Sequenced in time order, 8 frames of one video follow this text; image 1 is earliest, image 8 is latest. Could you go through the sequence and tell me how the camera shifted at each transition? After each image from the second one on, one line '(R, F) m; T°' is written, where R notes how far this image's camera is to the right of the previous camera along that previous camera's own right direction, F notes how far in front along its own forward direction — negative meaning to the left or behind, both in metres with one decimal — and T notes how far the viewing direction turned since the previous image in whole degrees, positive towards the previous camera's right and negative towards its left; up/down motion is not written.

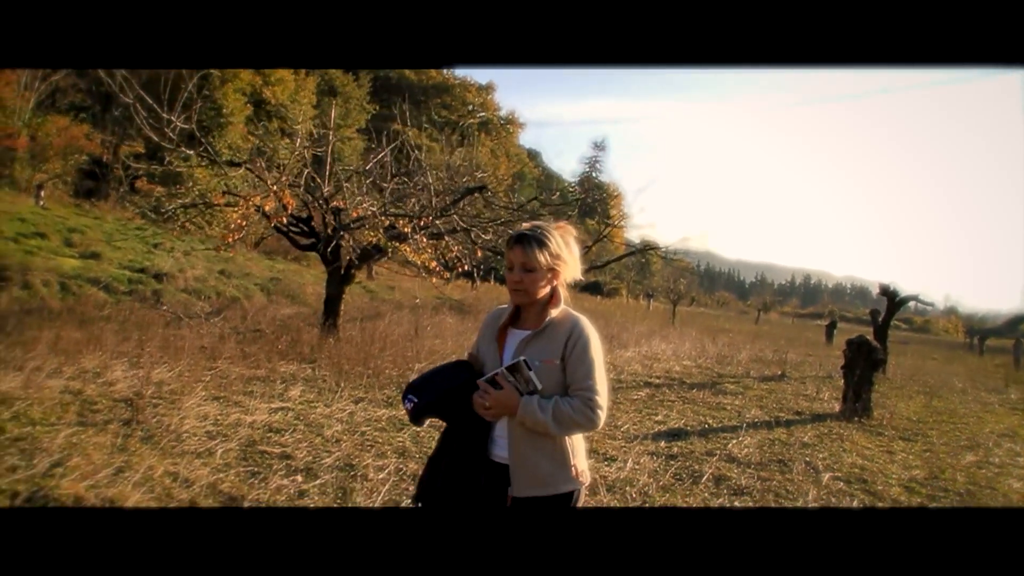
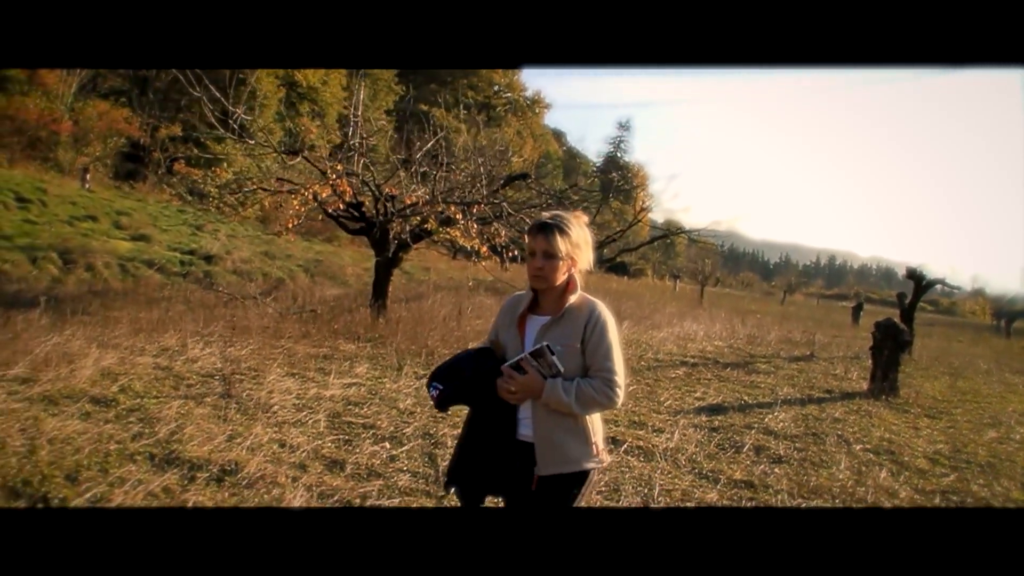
(-0.1, -0.3) m; -2°
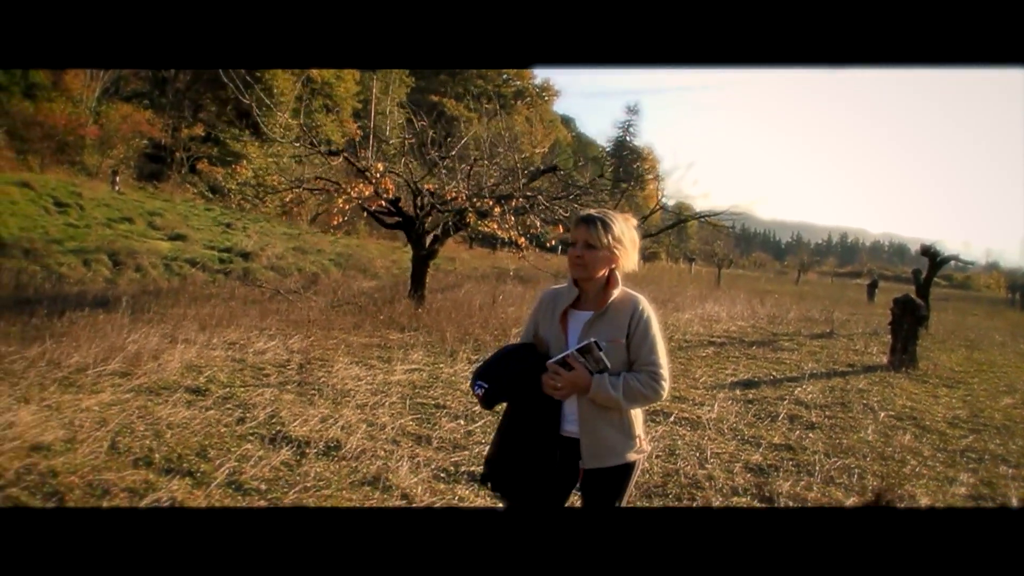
(-0.2, -0.3) m; -1°
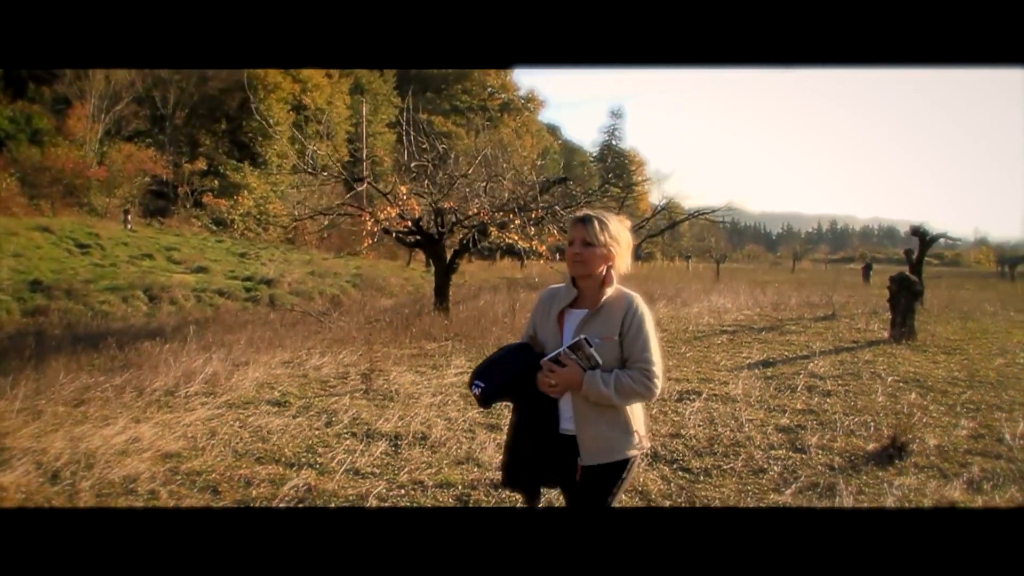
(-0.2, -0.4) m; 0°
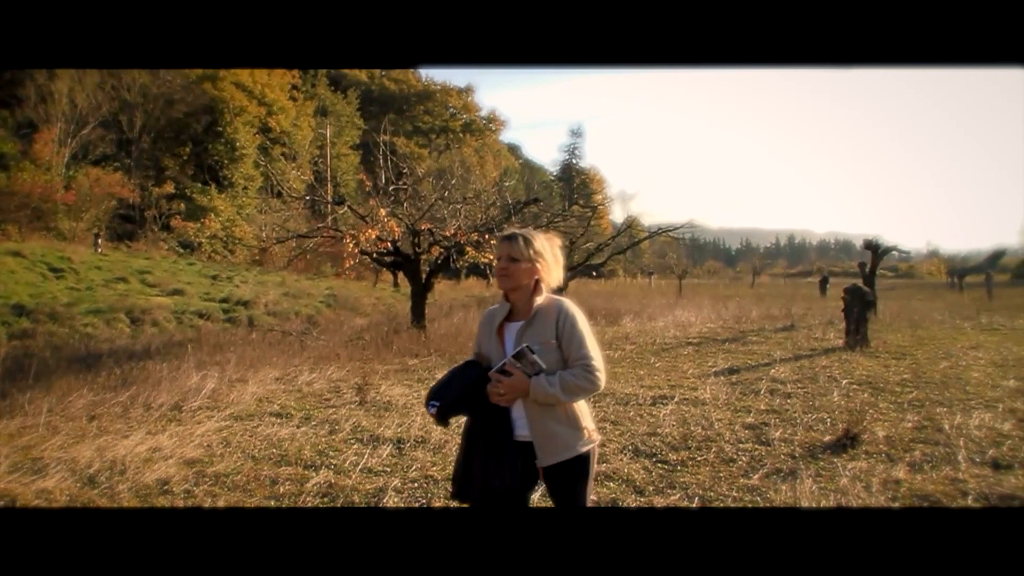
(-0.1, -0.3) m; +3°
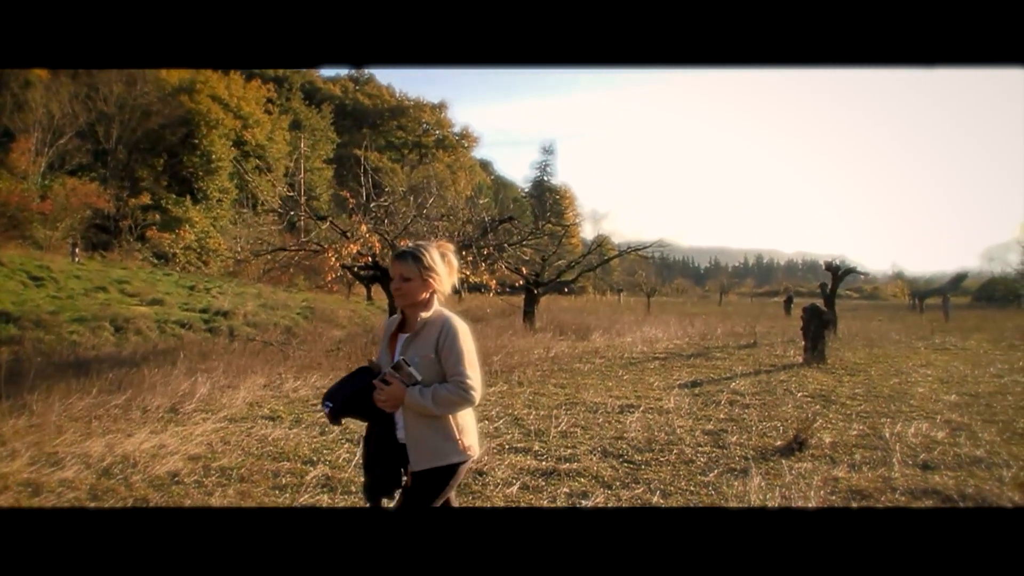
(0.0, -0.3) m; +2°
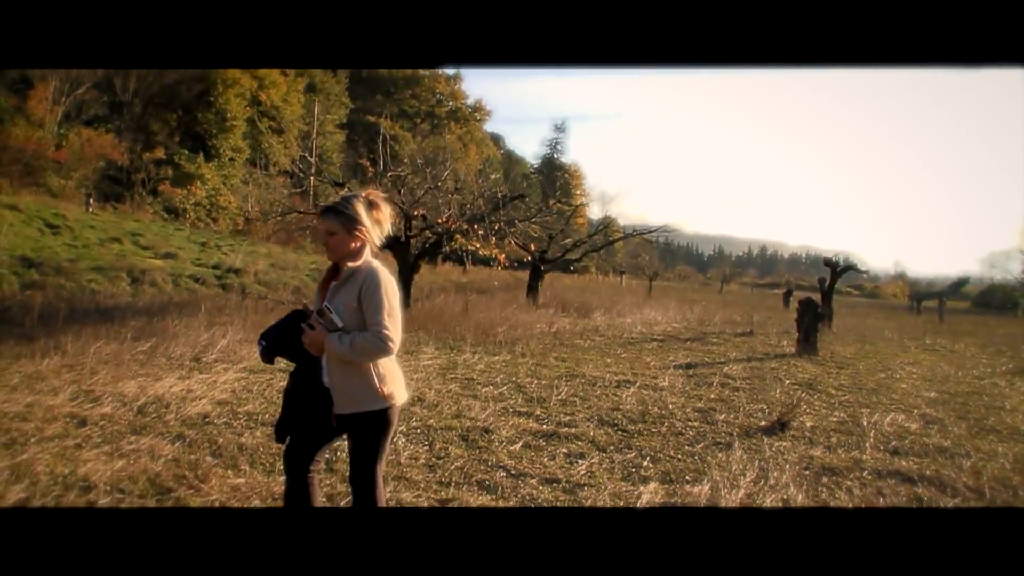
(0.0, -0.2) m; 0°
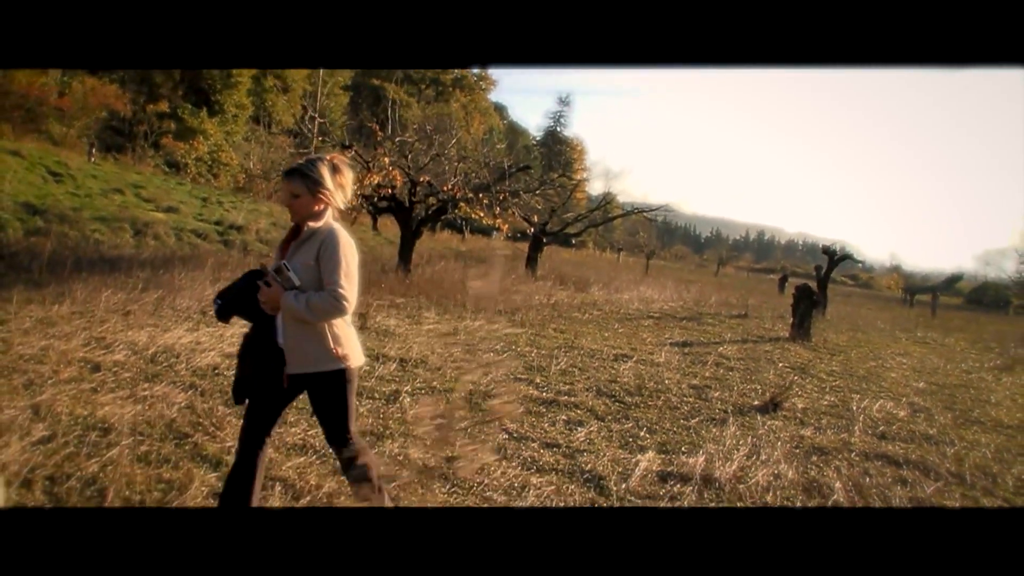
(-0.1, -0.1) m; 0°
